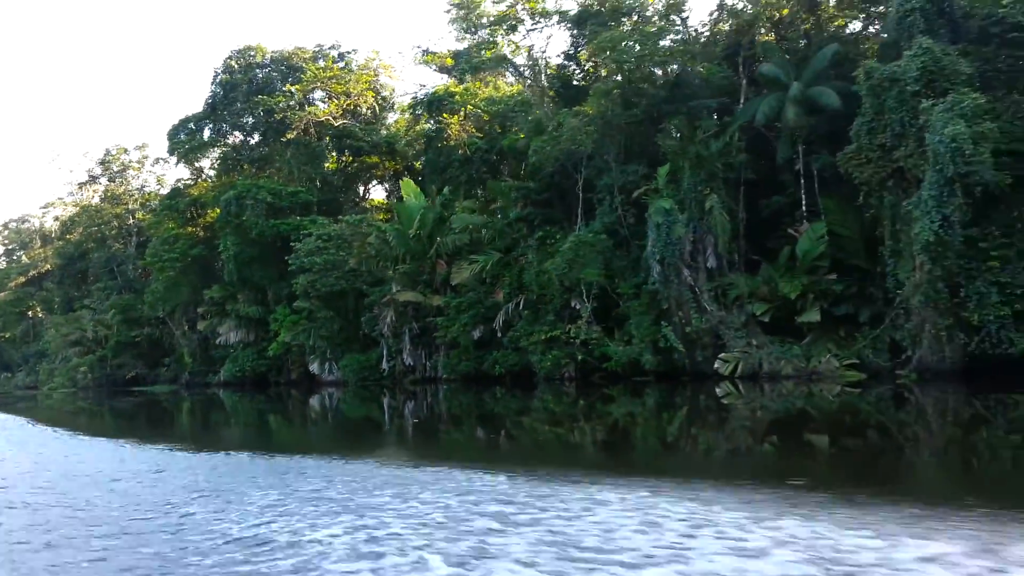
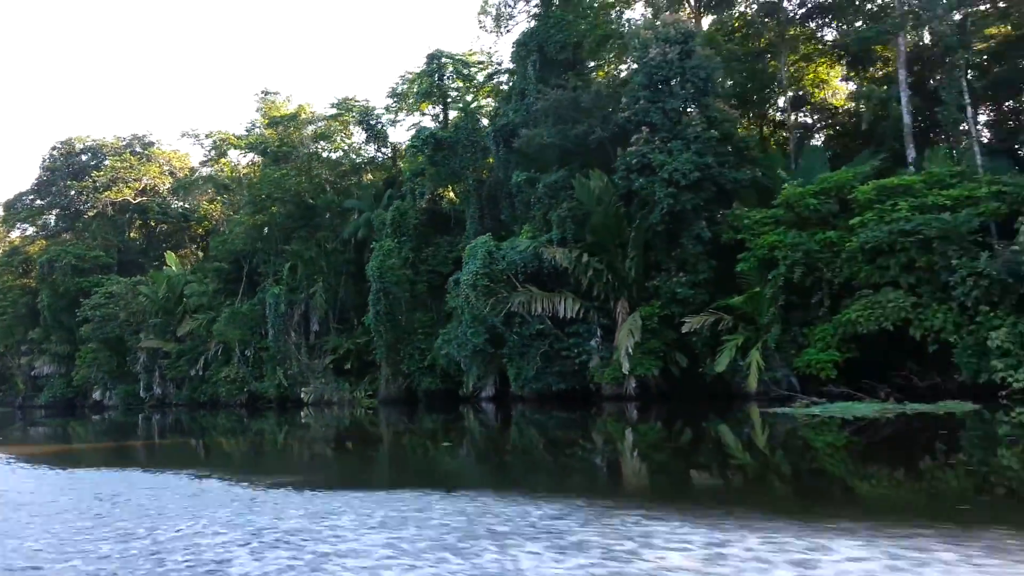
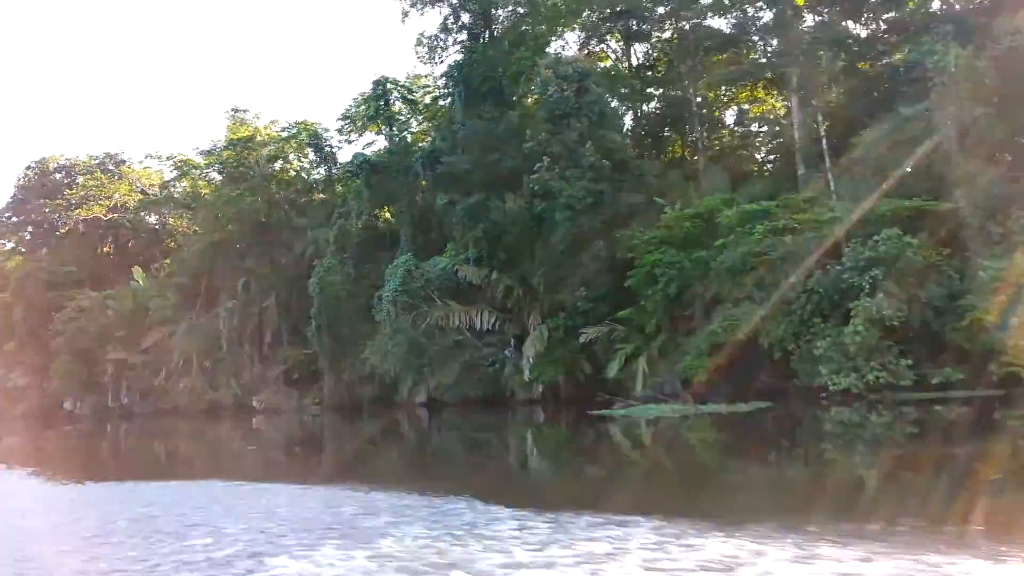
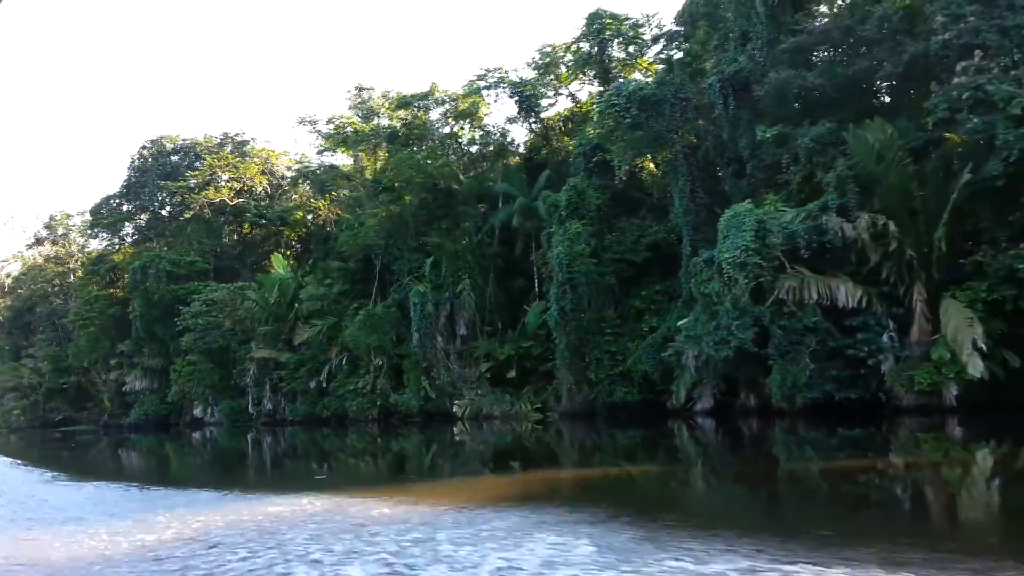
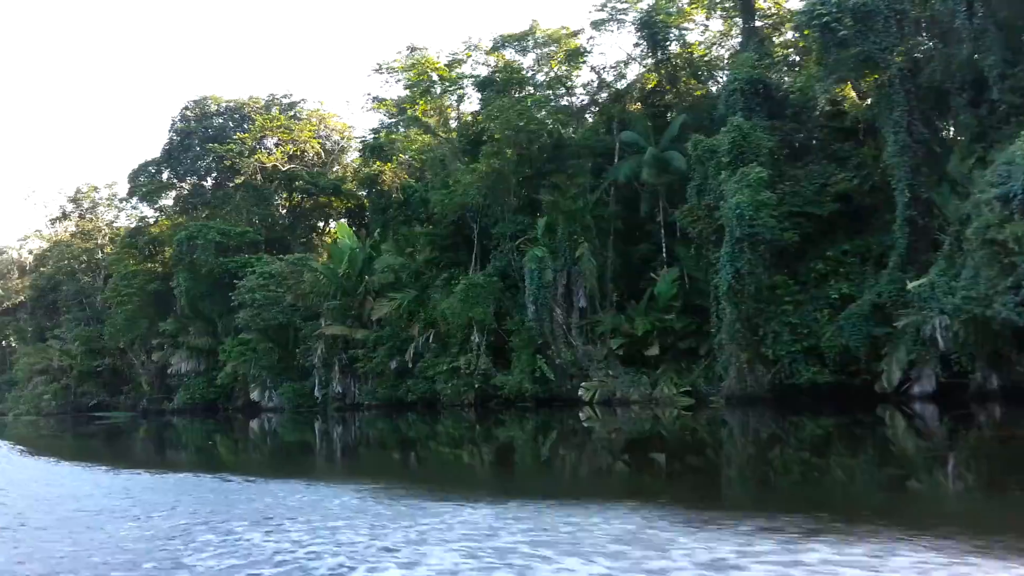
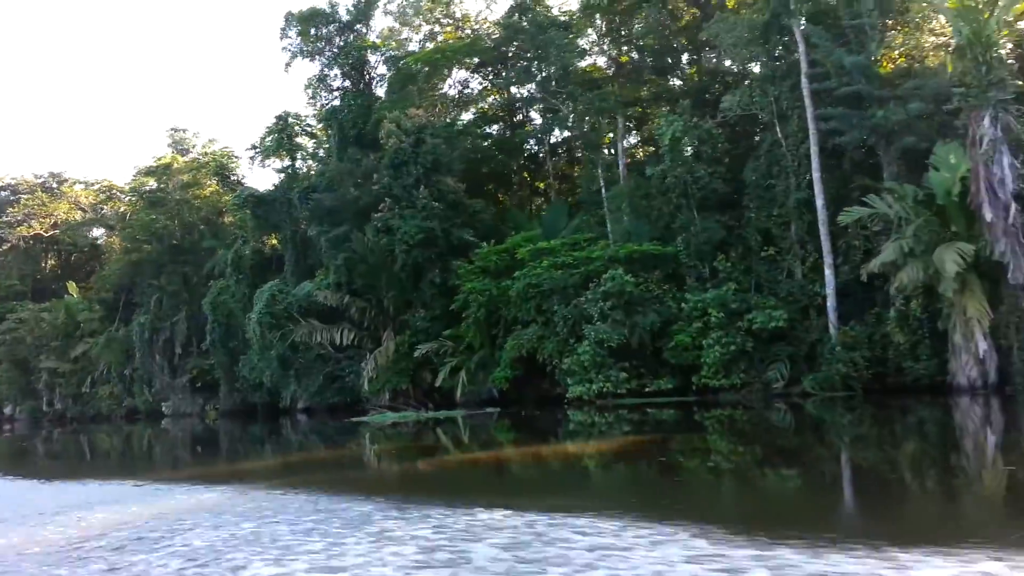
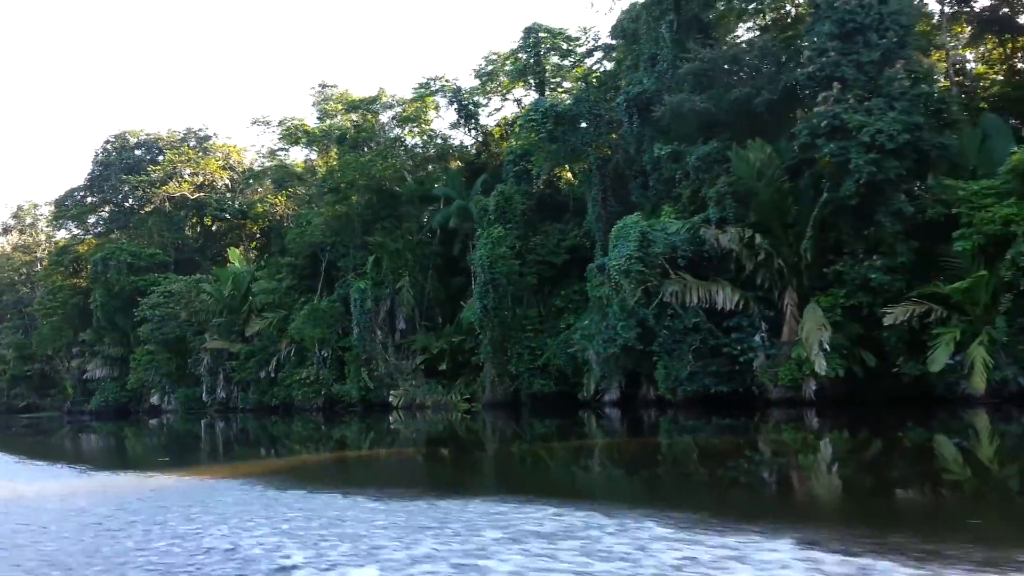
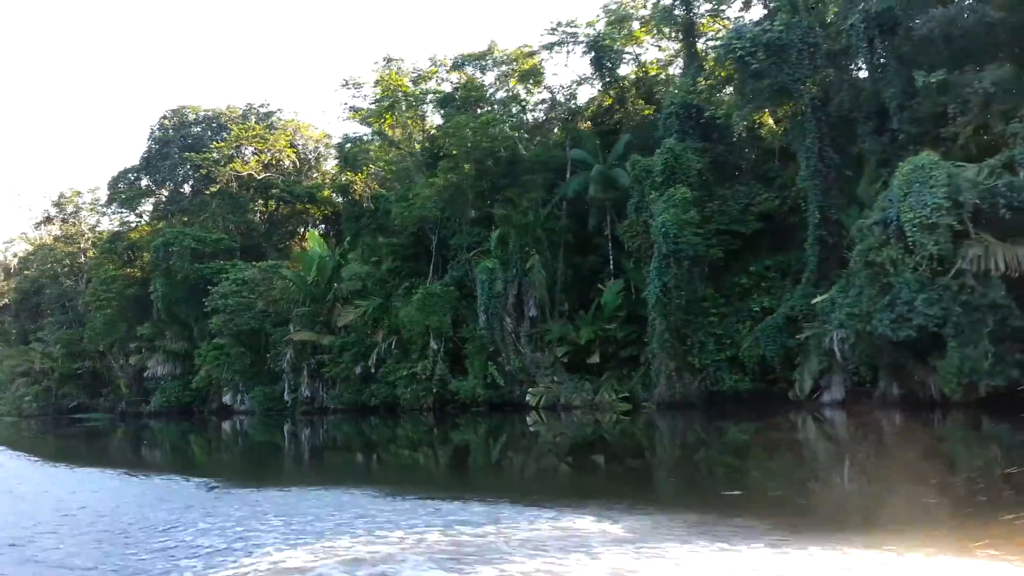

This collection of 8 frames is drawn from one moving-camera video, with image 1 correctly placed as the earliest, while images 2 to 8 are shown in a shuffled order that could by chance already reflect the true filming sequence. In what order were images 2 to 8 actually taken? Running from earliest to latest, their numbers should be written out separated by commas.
5, 8, 4, 7, 2, 3, 6
